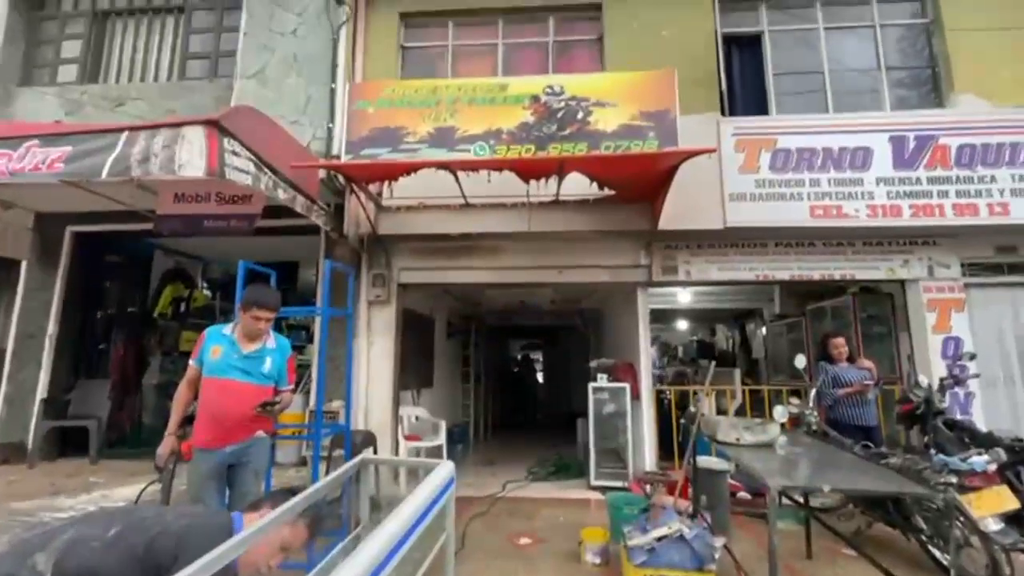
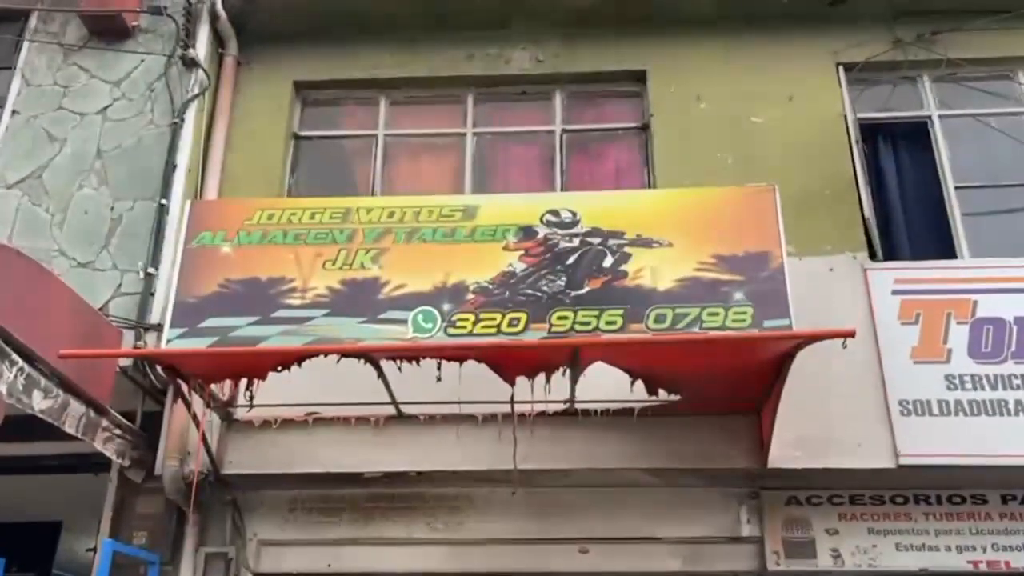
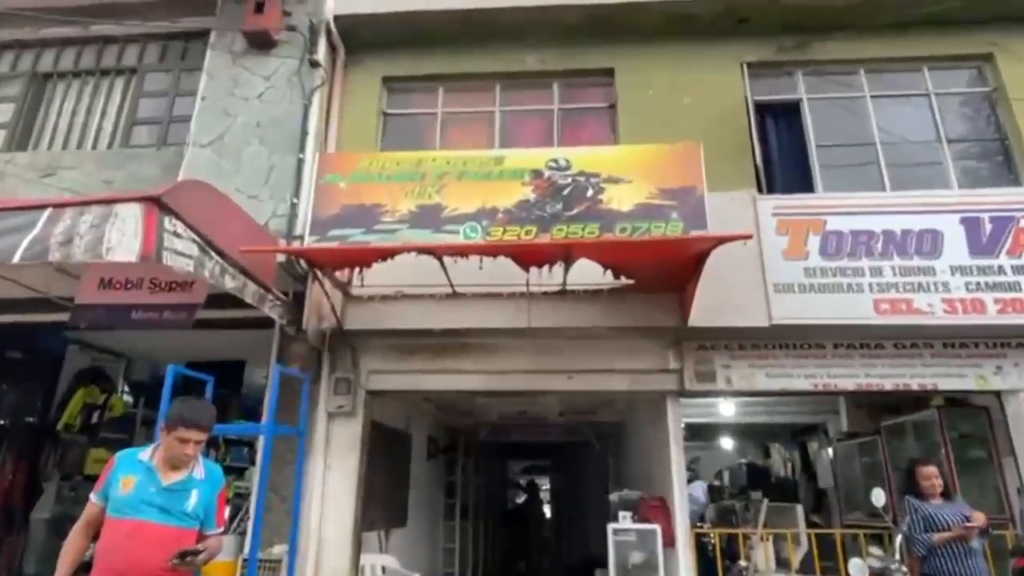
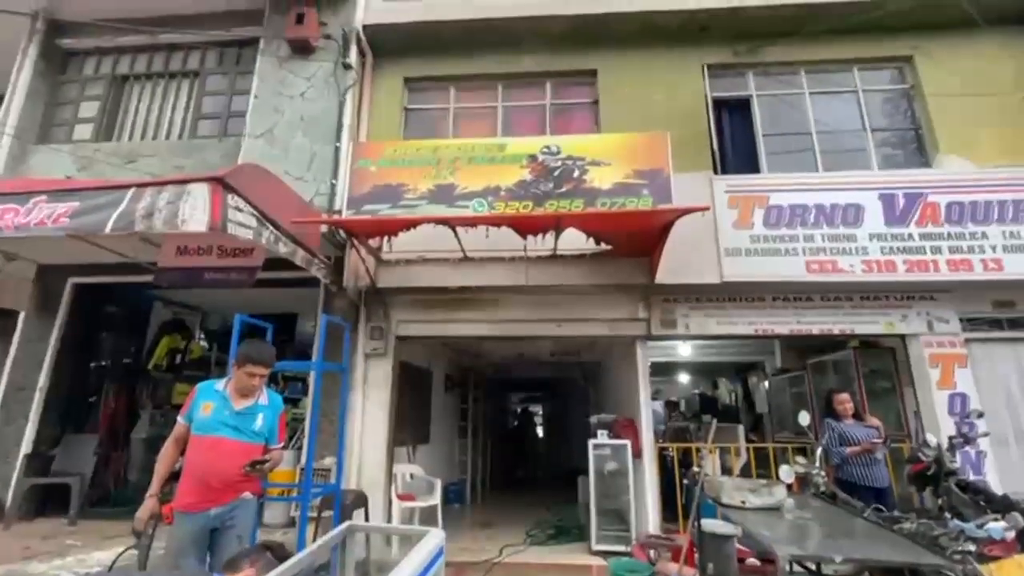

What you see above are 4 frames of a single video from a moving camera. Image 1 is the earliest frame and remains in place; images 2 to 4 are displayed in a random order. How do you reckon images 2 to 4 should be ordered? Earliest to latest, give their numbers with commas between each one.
4, 3, 2
